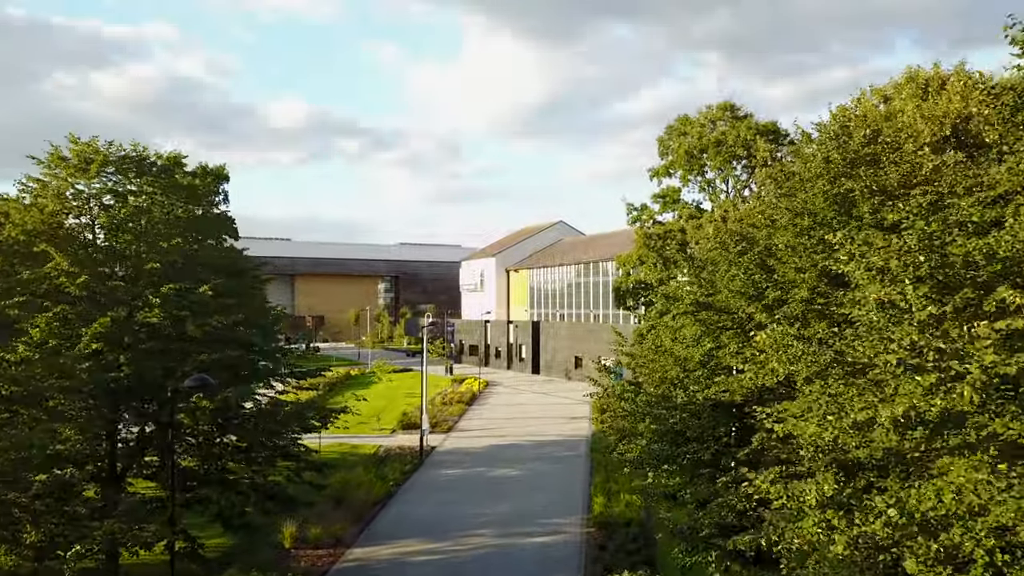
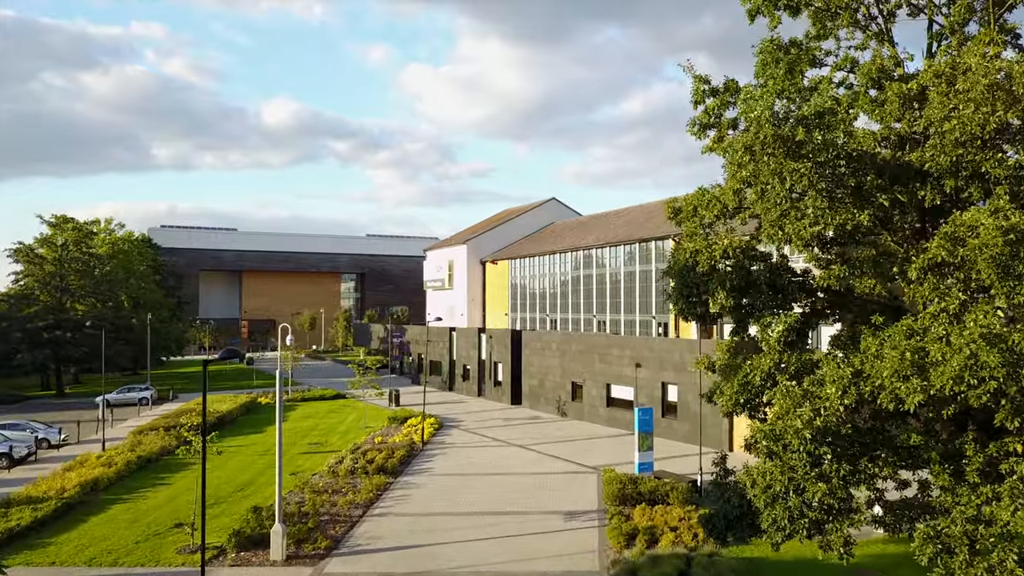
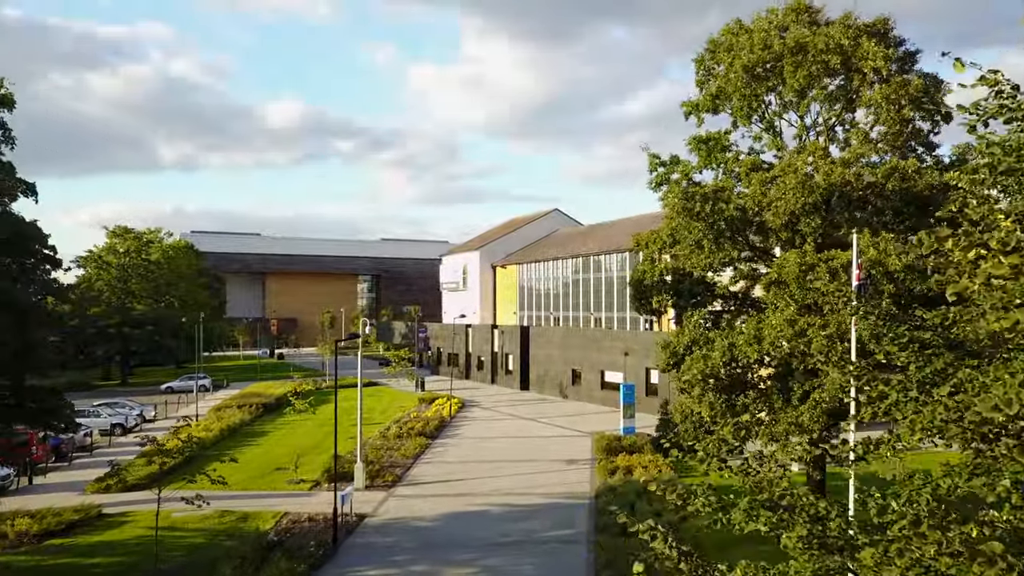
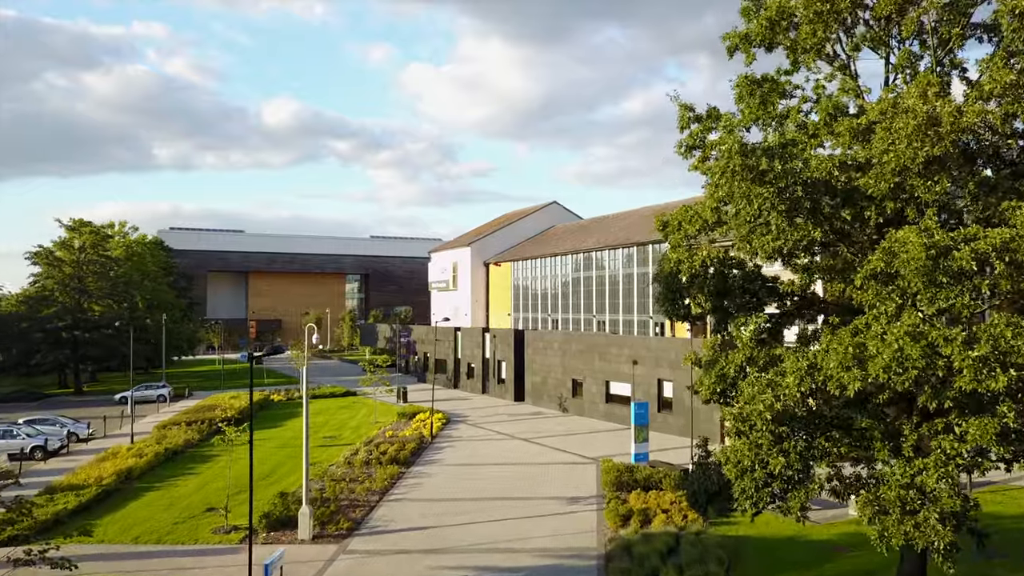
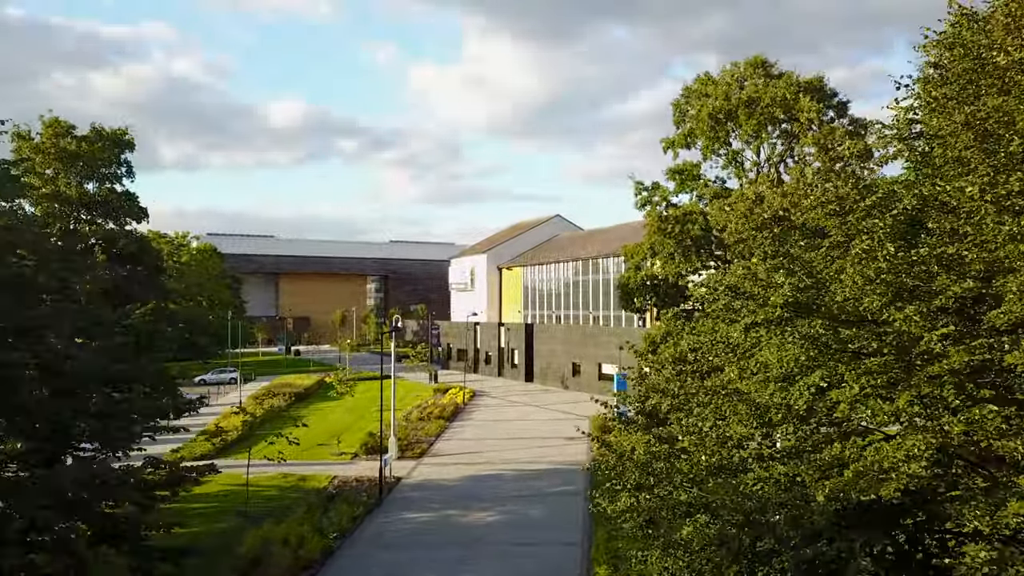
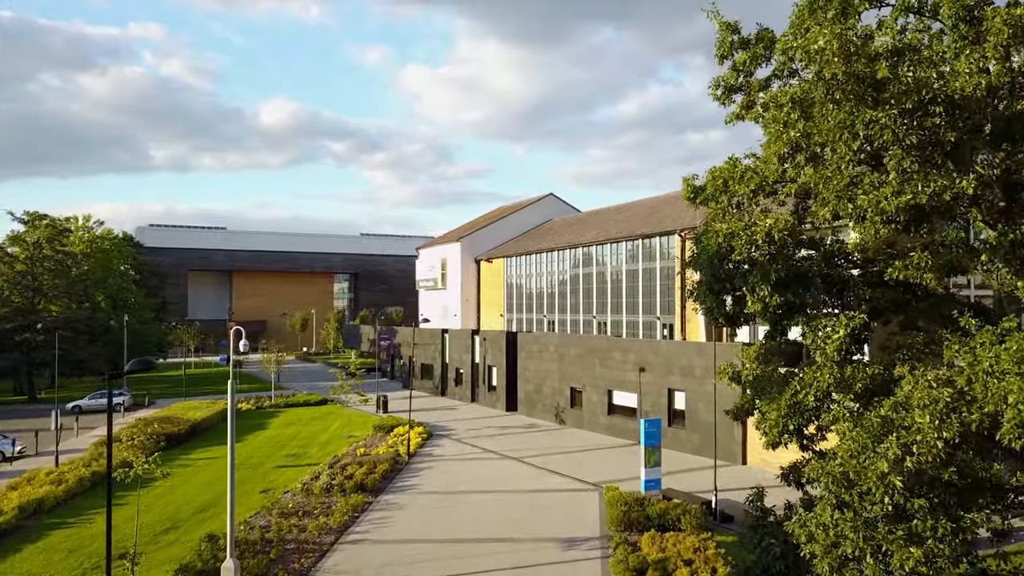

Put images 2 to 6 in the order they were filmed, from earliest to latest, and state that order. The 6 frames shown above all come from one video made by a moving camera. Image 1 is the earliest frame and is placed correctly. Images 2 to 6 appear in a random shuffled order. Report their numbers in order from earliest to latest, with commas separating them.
5, 3, 4, 2, 6
